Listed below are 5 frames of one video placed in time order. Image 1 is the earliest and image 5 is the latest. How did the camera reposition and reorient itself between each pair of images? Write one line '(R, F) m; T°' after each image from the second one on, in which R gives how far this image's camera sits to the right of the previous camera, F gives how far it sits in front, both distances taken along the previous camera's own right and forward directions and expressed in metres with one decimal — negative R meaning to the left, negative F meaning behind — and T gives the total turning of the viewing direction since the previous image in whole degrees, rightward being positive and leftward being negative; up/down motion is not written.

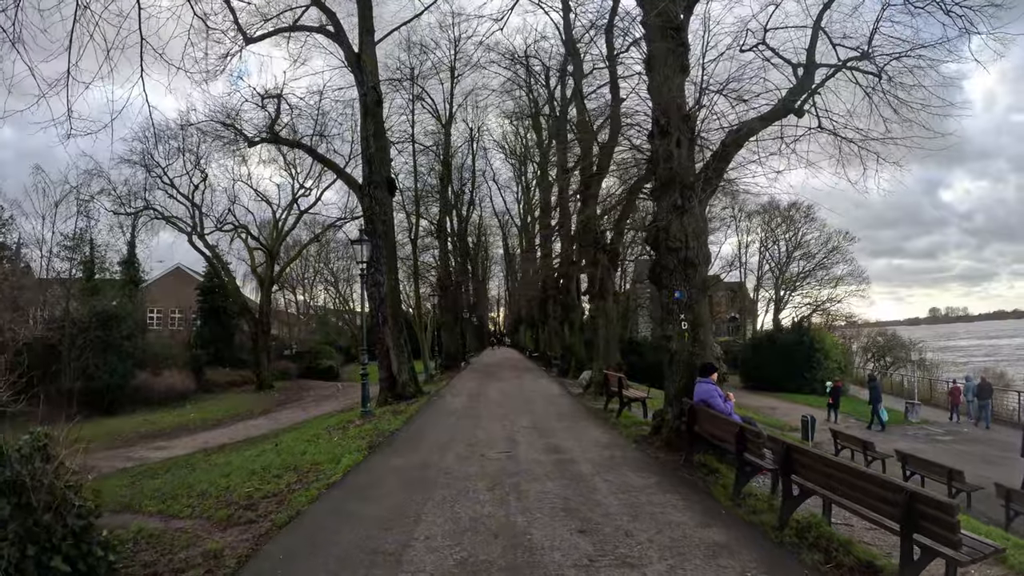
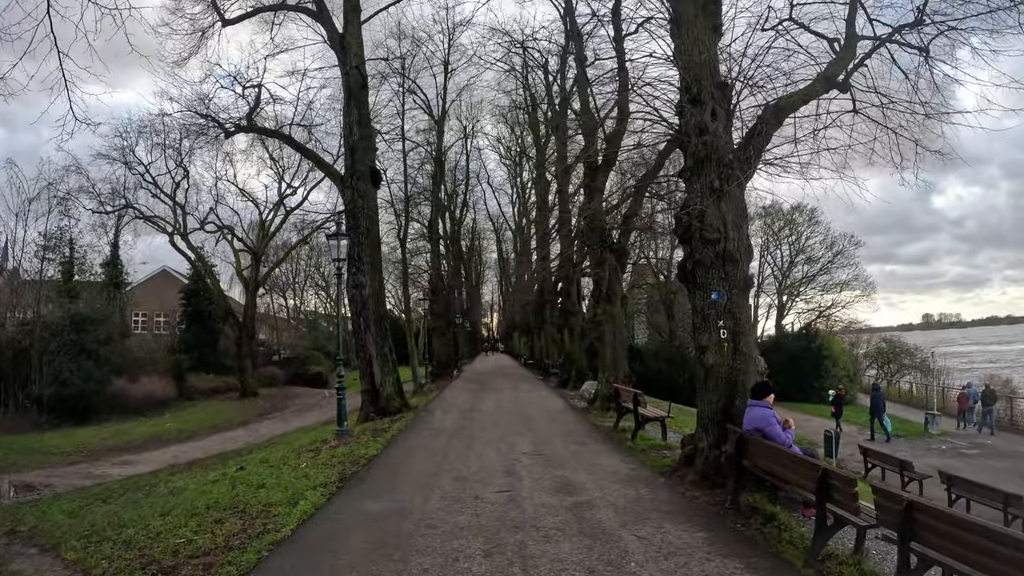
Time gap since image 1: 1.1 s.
(-0.1, +1.8) m; 0°
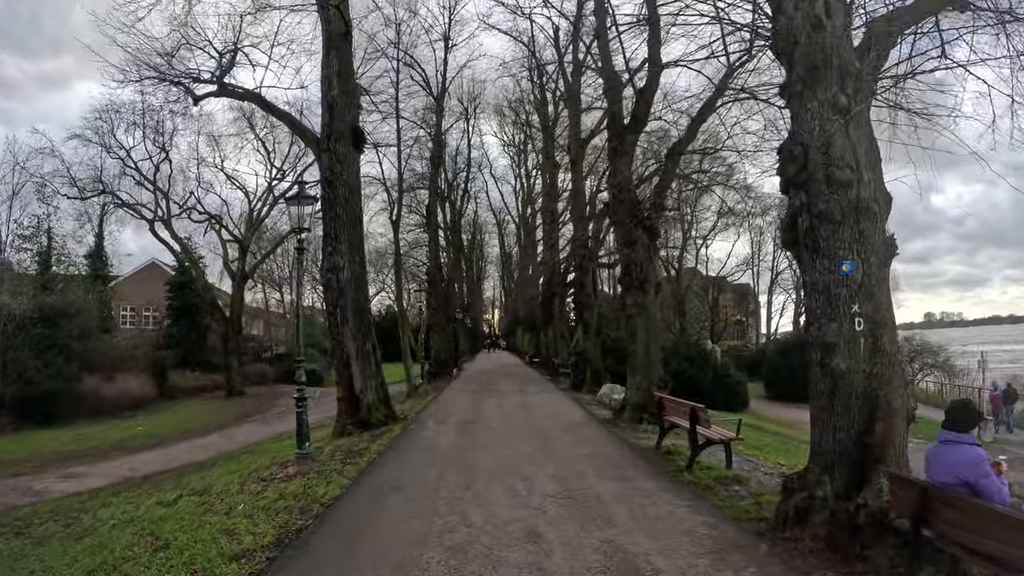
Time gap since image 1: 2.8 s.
(-0.1, +2.8) m; 0°
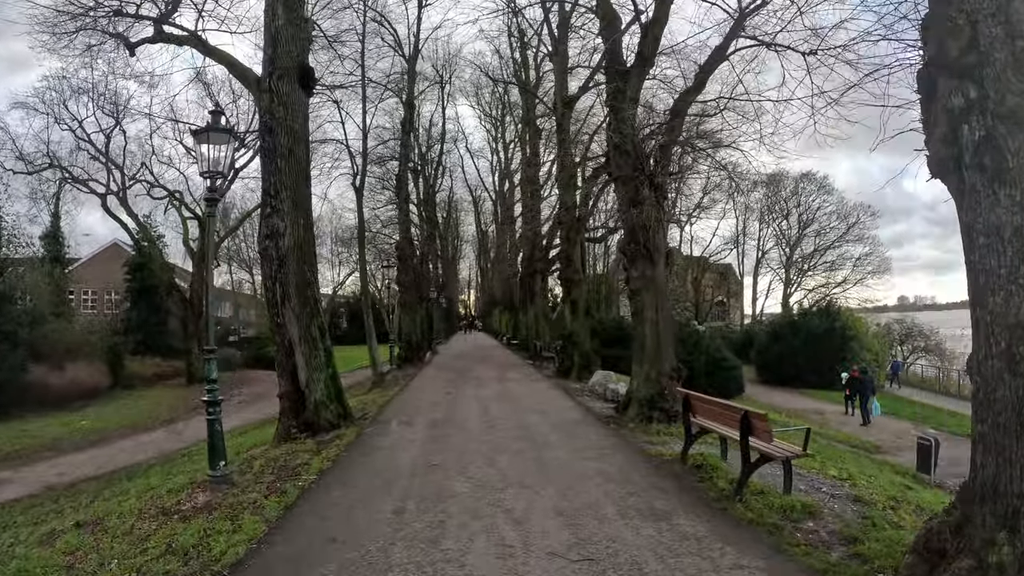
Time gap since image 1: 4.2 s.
(0.0, +2.3) m; +1°
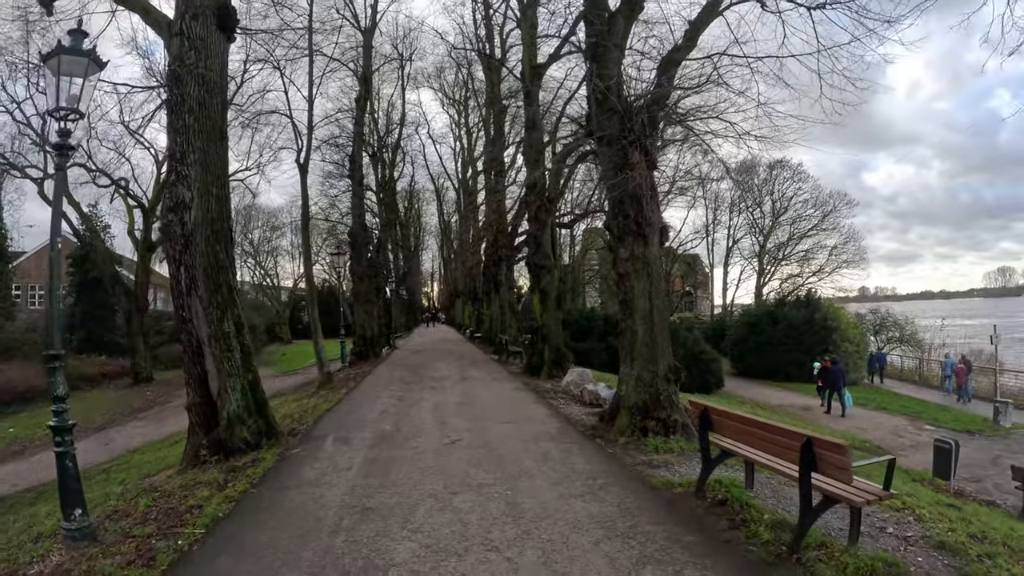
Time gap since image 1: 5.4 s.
(0.0, +1.8) m; +2°
